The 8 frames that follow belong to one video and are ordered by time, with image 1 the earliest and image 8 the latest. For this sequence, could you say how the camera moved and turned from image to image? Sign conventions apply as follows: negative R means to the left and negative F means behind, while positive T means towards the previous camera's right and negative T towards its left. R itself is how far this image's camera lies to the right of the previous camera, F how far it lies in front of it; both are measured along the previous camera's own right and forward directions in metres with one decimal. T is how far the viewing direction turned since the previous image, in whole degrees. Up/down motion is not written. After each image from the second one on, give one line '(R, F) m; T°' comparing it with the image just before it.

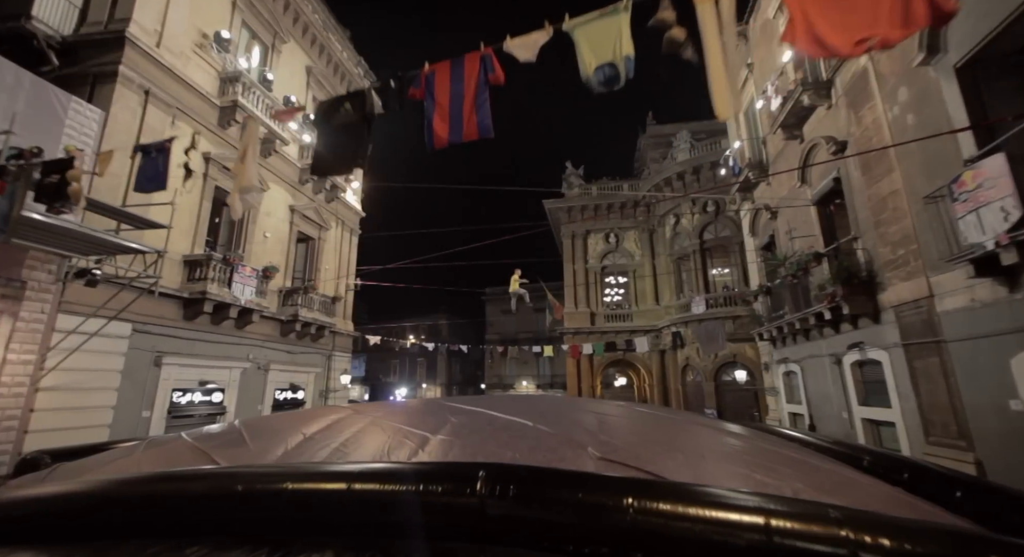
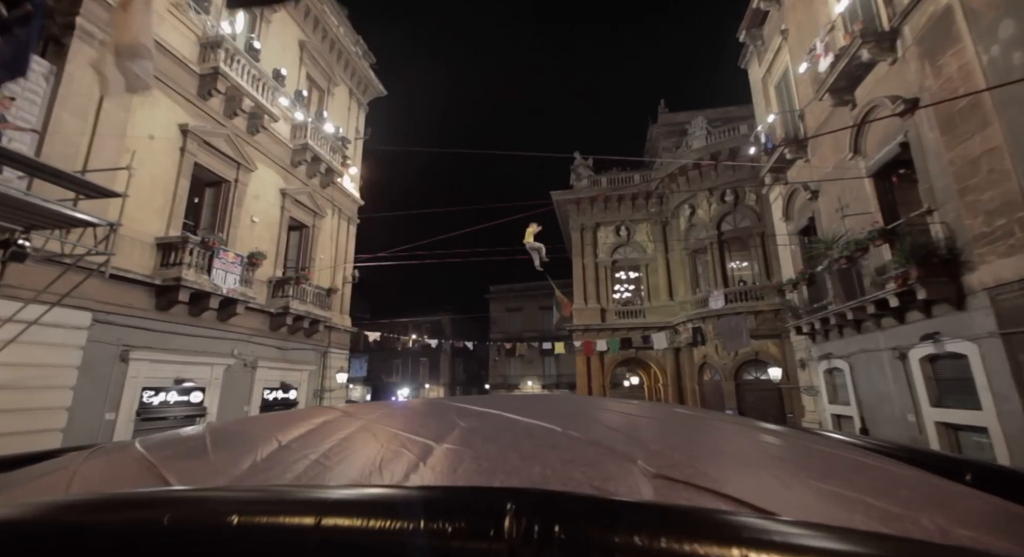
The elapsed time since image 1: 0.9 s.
(-0.2, +1.3) m; 0°
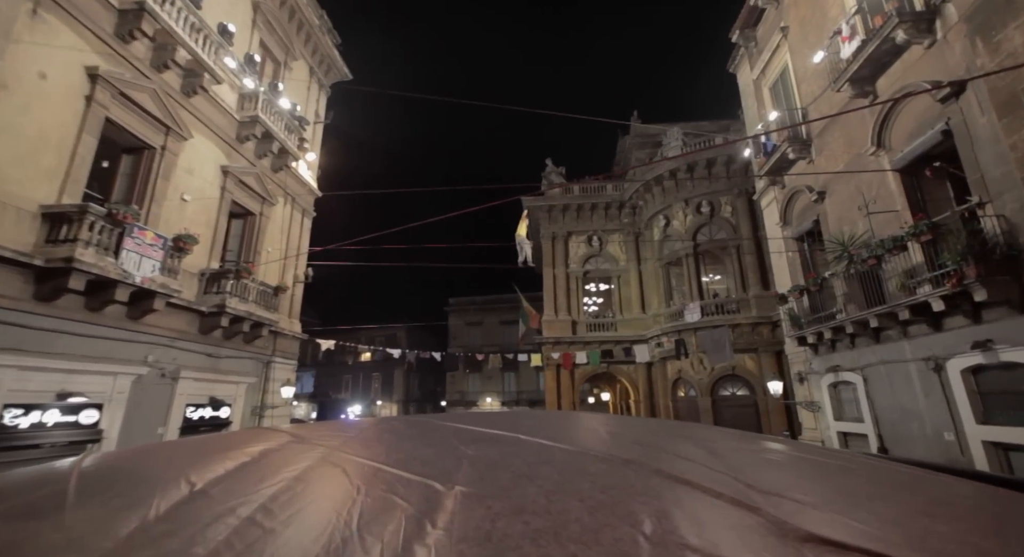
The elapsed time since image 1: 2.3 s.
(-0.7, +1.6) m; +6°
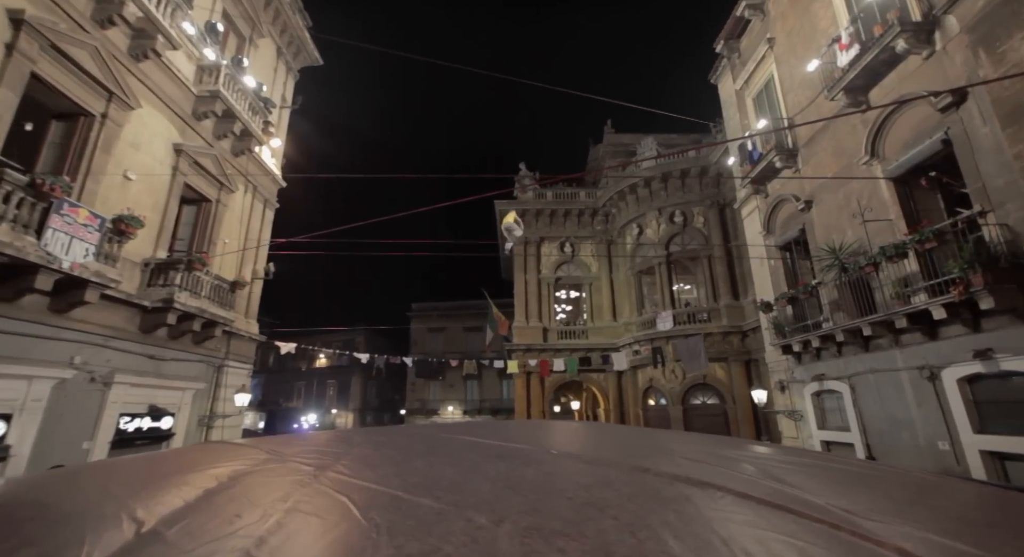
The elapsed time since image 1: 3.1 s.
(-0.6, +0.7) m; +5°
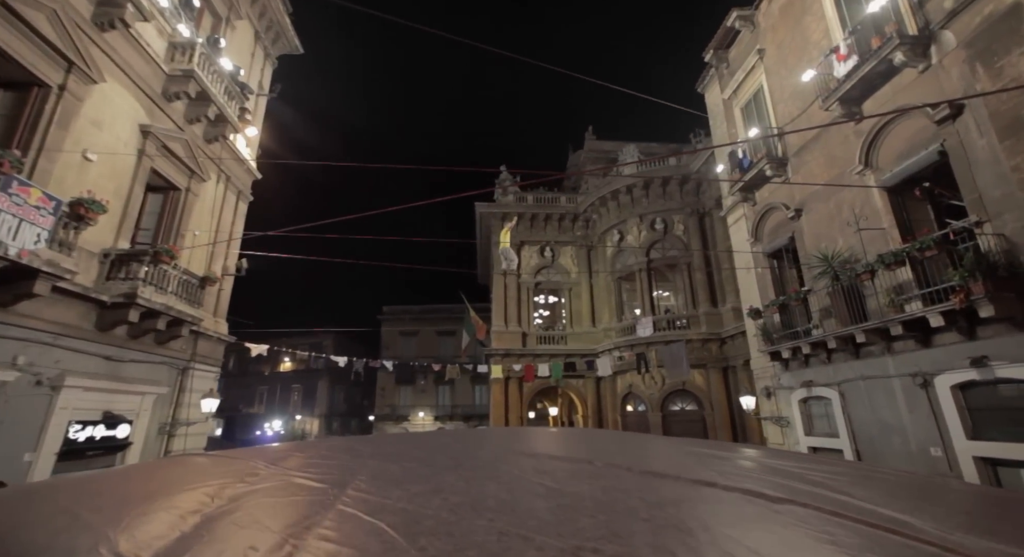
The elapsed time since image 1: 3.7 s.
(-0.6, +0.4) m; +4°
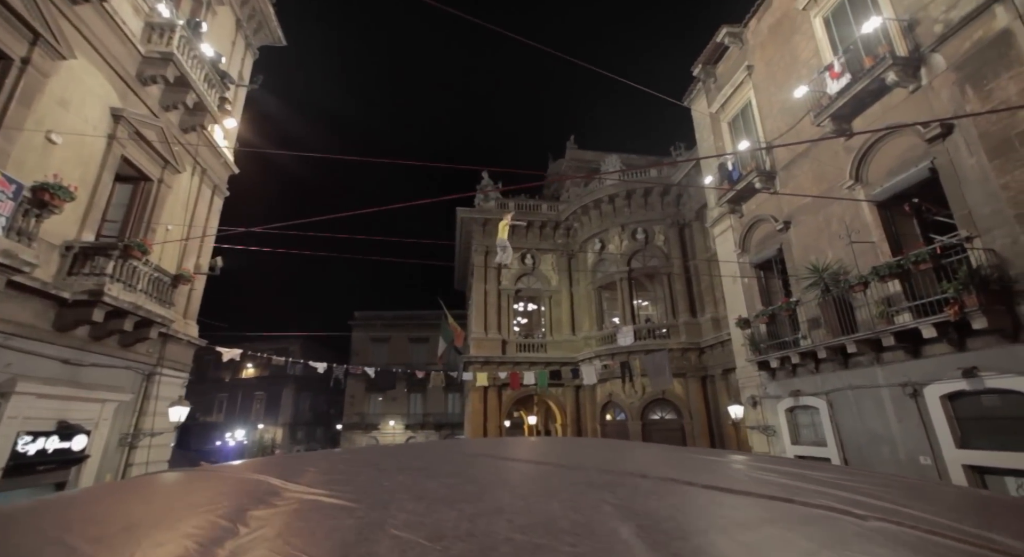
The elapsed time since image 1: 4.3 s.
(-0.6, +0.3) m; +4°
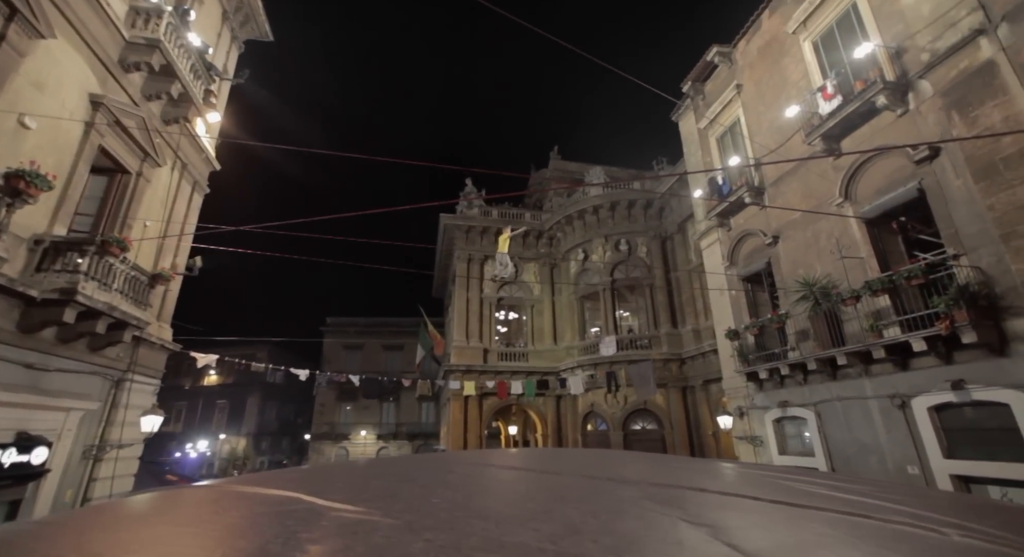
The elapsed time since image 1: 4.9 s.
(-0.7, +0.2) m; +4°
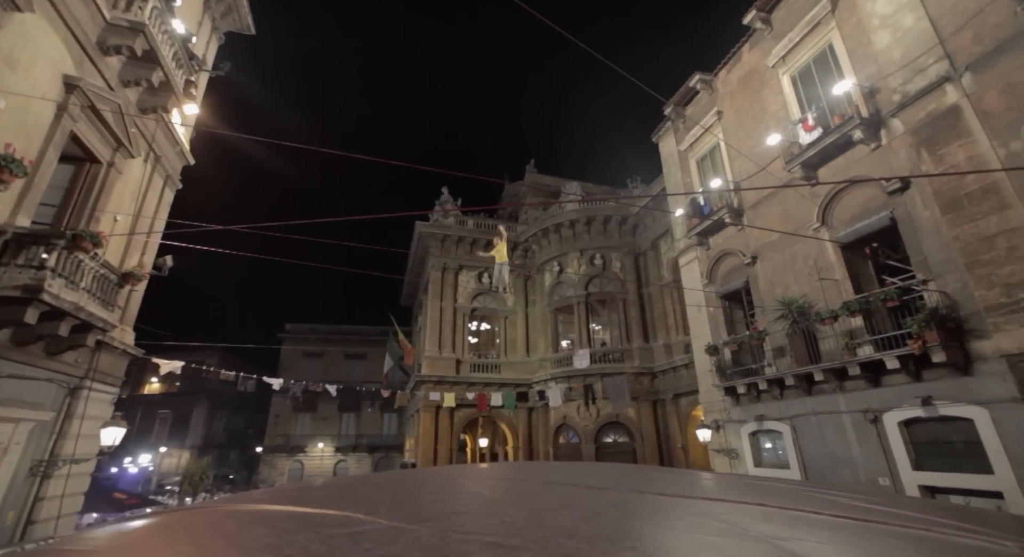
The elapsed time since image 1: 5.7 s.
(-0.9, +0.1) m; +6°
